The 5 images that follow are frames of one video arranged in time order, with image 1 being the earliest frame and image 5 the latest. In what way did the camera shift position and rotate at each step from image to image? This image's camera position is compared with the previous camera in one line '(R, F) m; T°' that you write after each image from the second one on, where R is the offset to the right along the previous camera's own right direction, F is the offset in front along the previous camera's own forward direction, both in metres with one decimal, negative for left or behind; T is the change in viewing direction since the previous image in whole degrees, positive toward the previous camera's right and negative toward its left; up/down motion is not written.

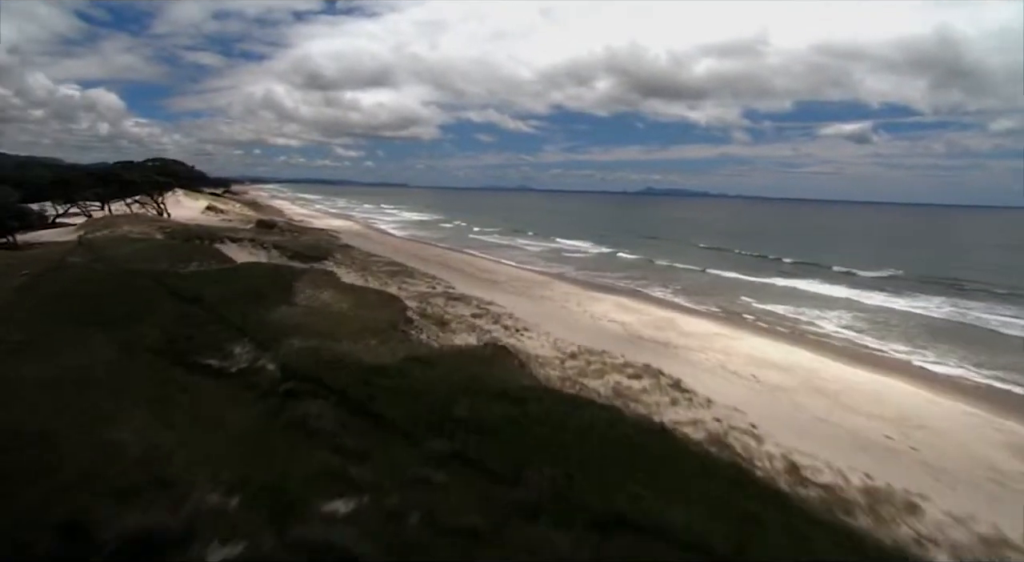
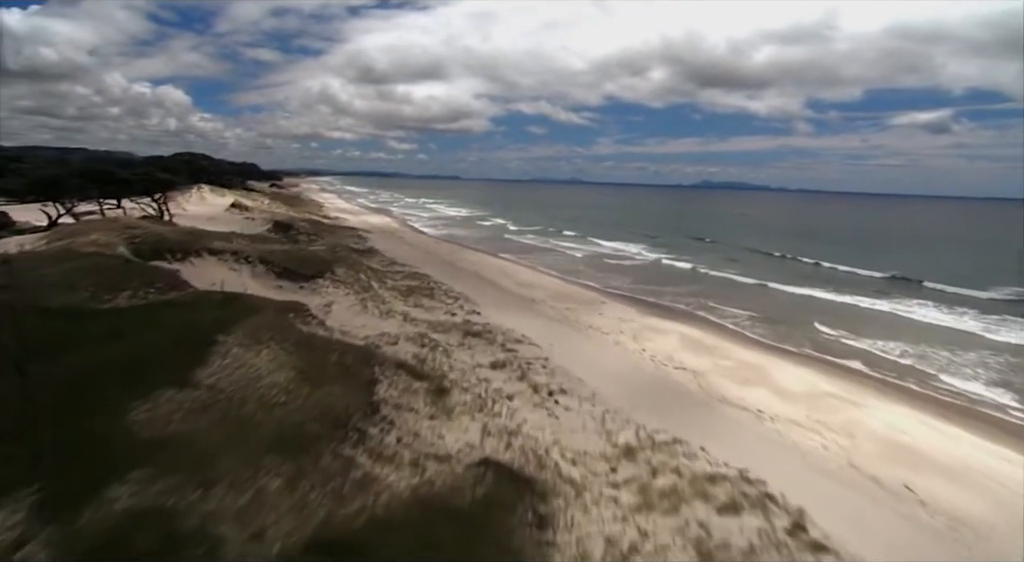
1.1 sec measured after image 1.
(+0.4, +4.9) m; -5°
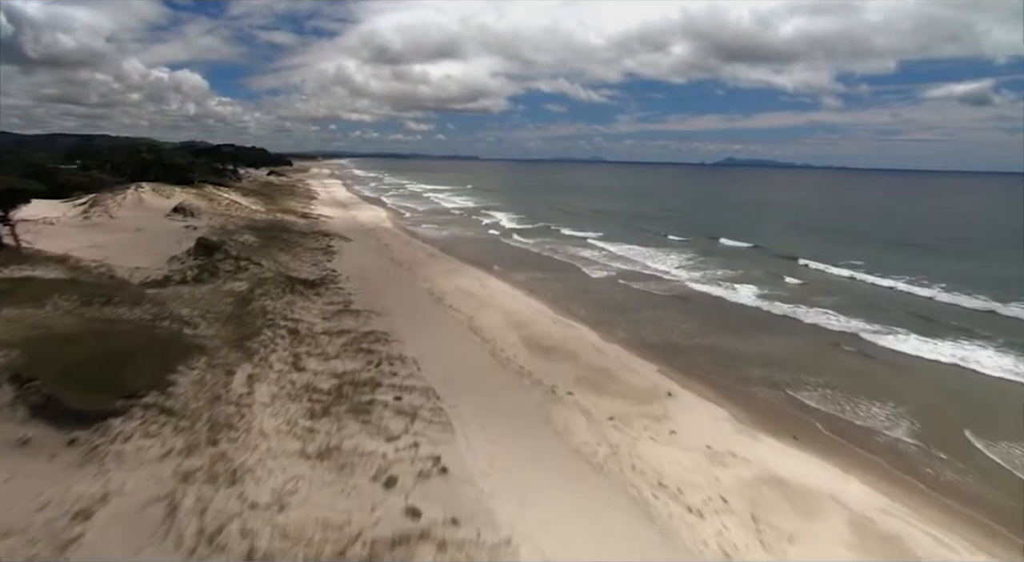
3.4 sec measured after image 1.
(+0.4, +9.8) m; -2°
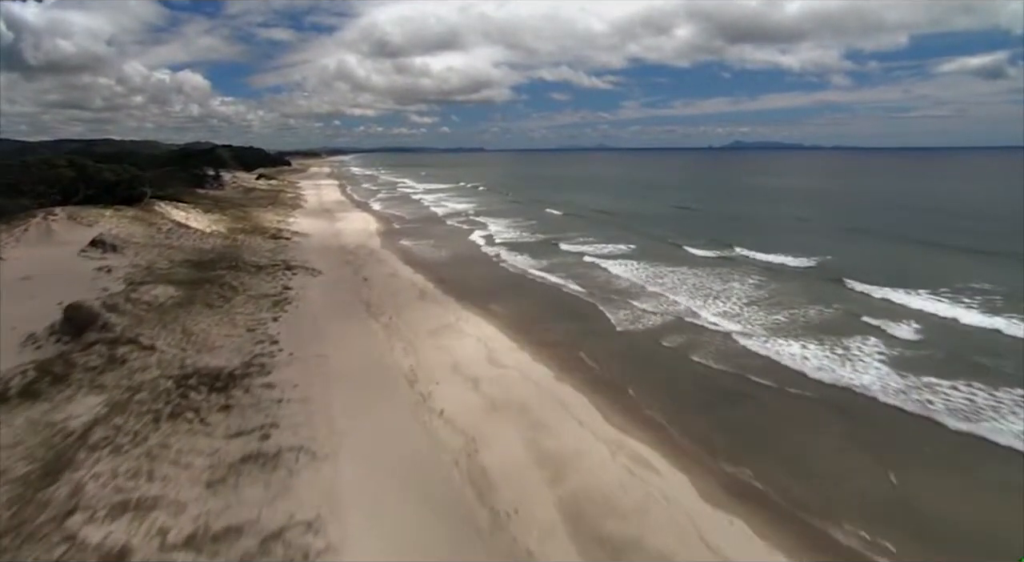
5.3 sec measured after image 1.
(-0.3, +8.4) m; -1°
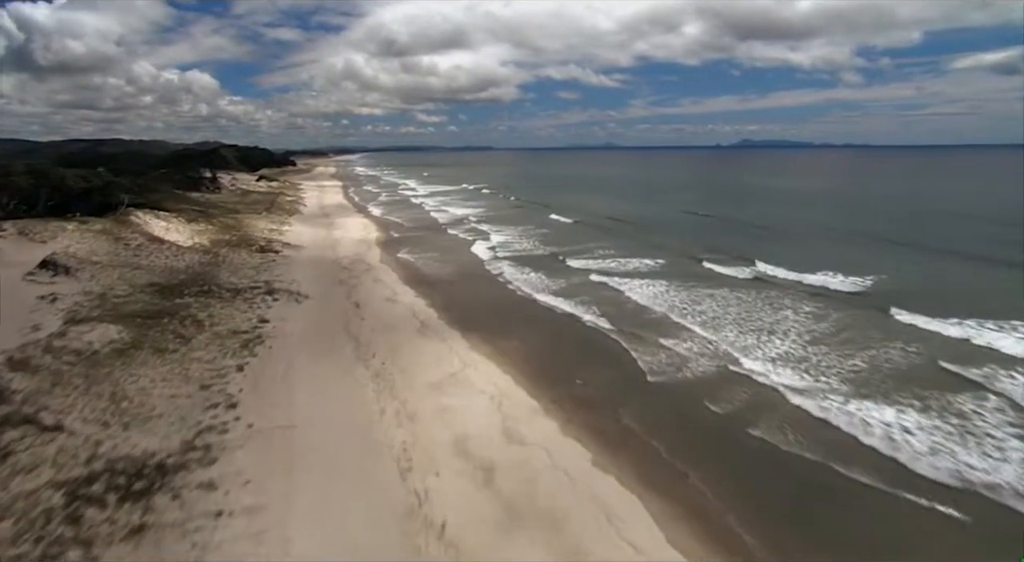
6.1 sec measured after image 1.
(-0.4, +4.1) m; -1°
